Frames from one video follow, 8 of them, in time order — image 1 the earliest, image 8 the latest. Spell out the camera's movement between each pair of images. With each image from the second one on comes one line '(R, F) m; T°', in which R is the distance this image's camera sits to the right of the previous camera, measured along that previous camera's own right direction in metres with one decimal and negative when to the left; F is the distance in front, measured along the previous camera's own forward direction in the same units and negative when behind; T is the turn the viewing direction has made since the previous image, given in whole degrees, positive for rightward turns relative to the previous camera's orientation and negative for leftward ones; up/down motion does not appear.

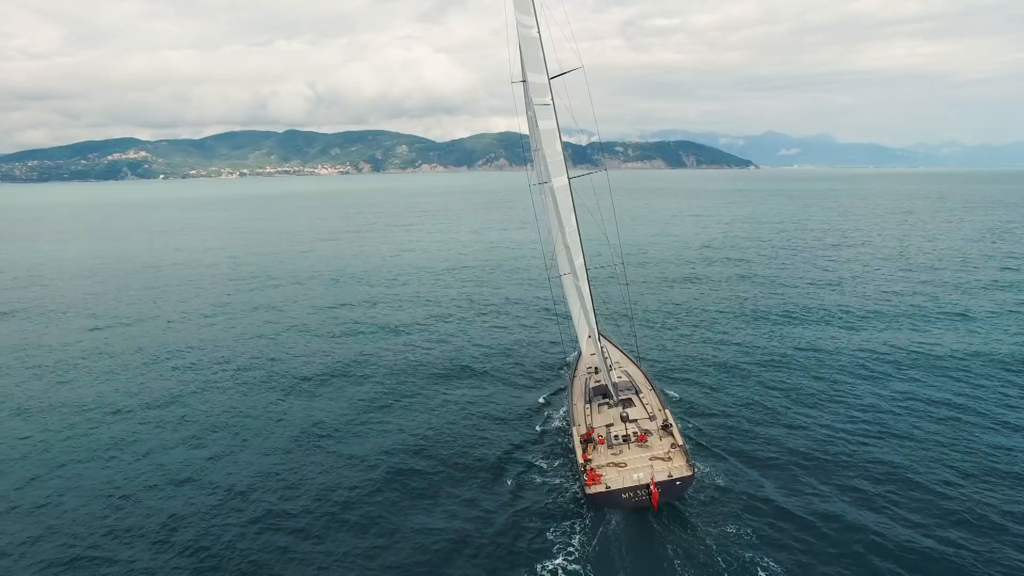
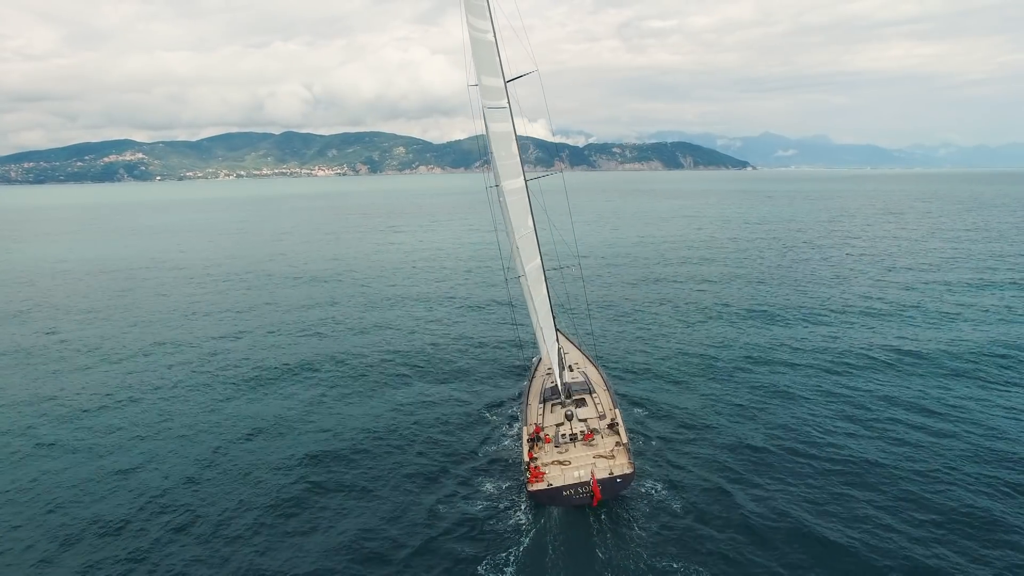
(+4.3, +3.3) m; 0°
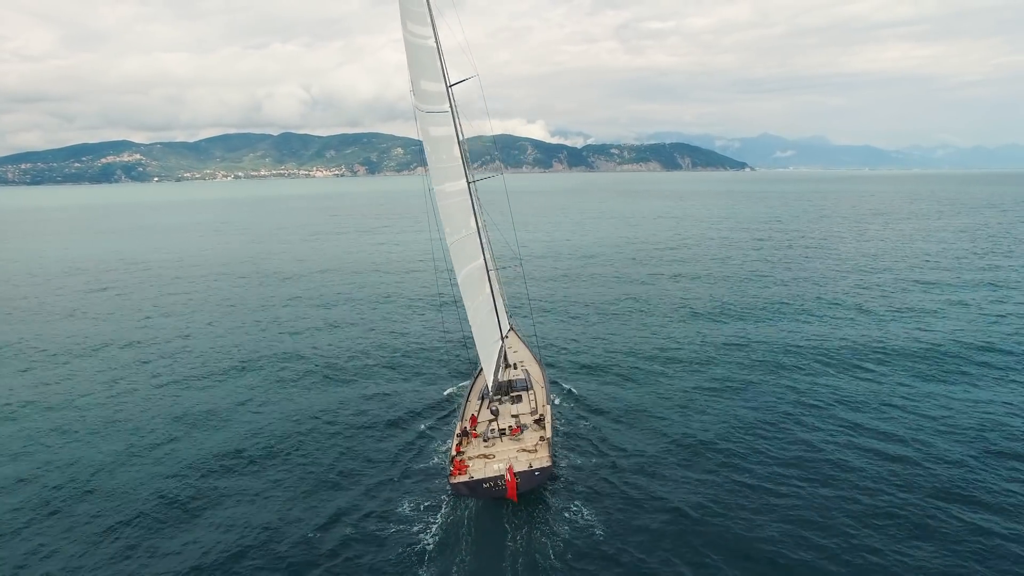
(+5.5, +2.5) m; 0°
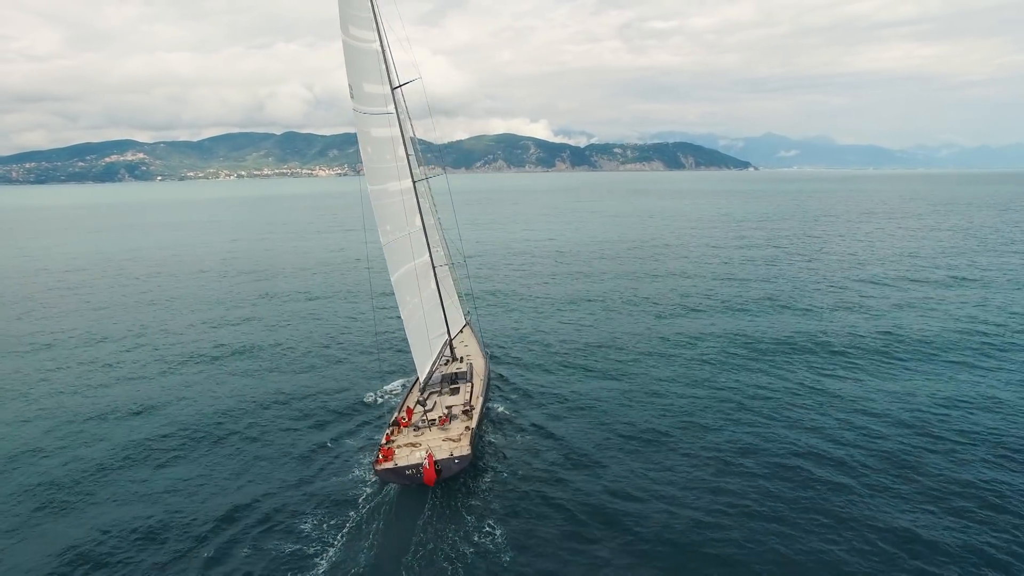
(+5.6, +0.5) m; 0°
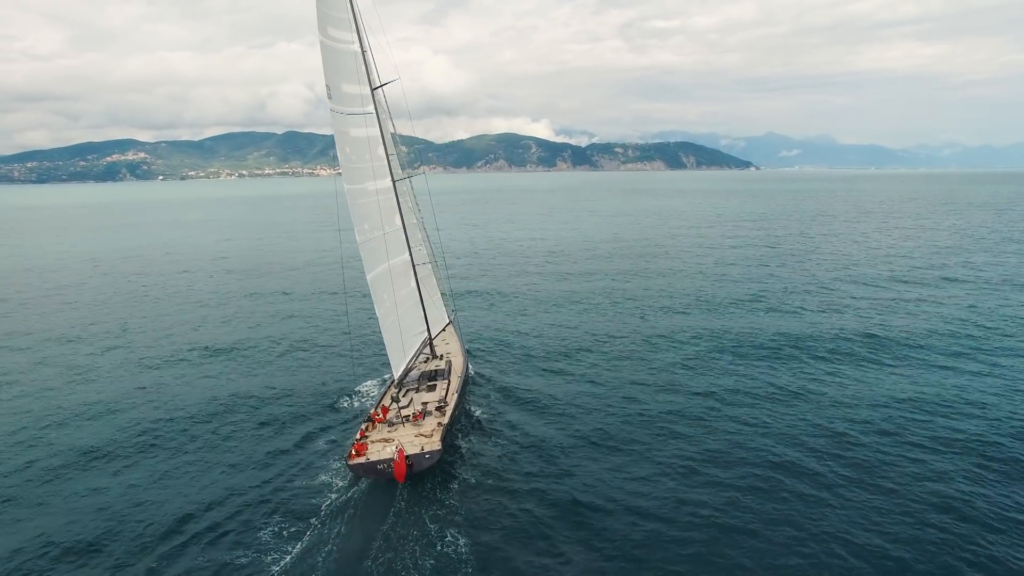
(-11.3, +2.2) m; 0°
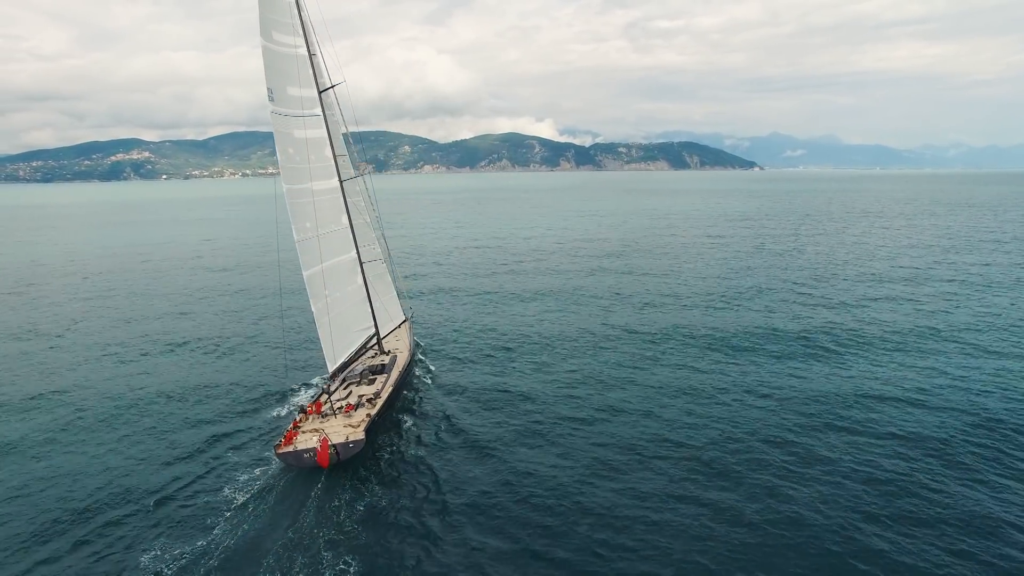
(+3.4, +0.5) m; 0°
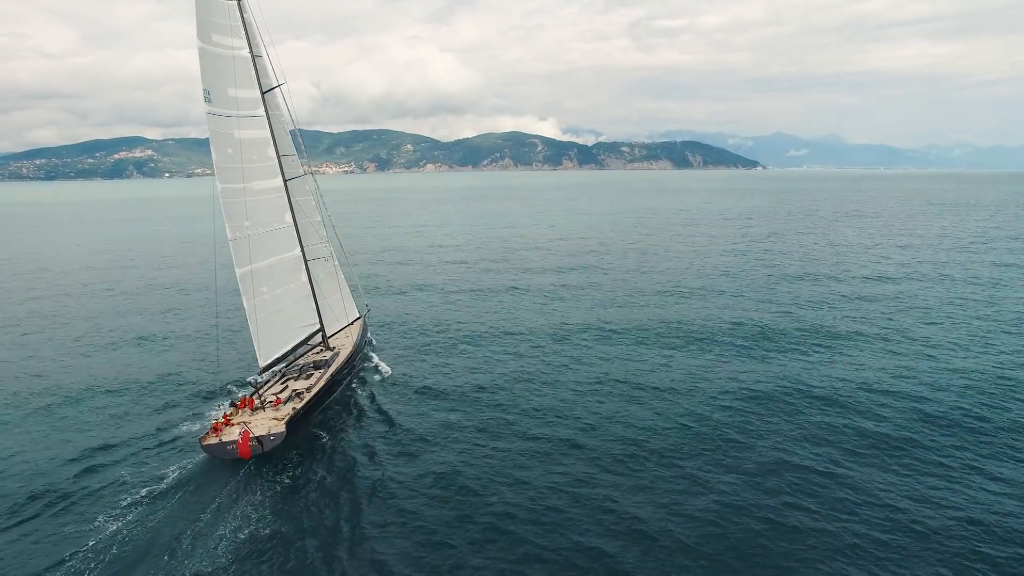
(+3.3, +0.8) m; 0°
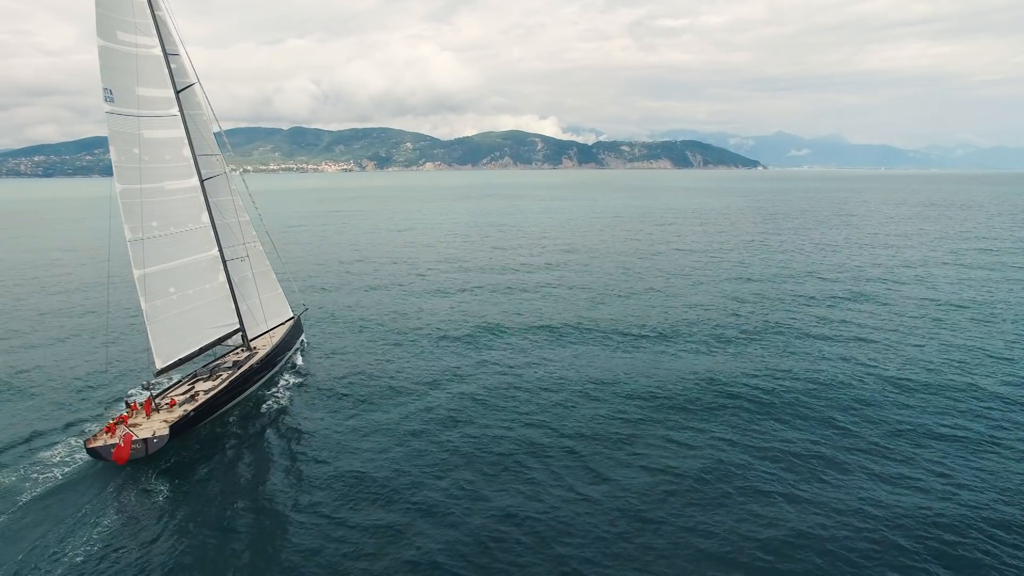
(+3.8, +2.4) m; 0°
